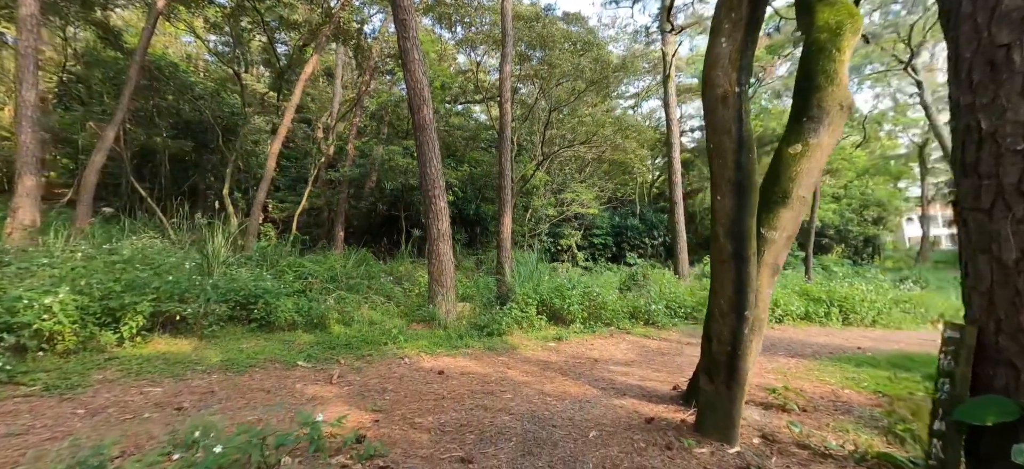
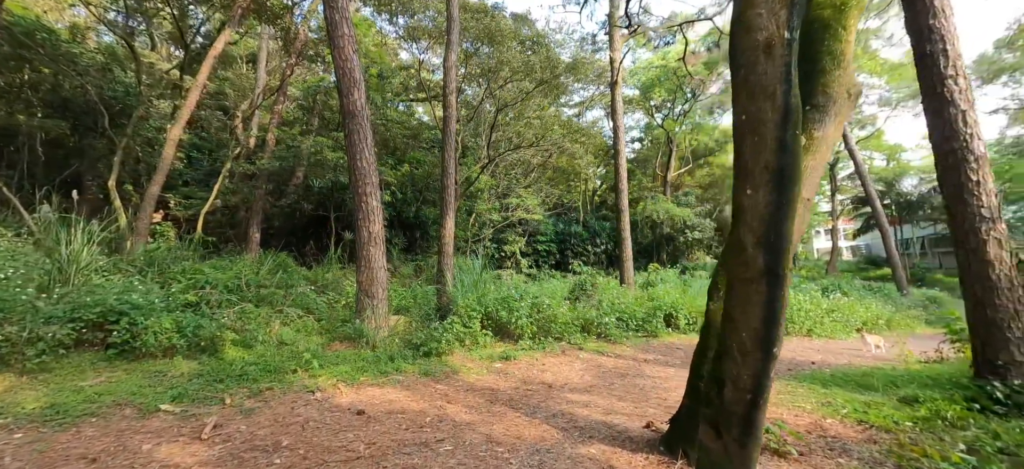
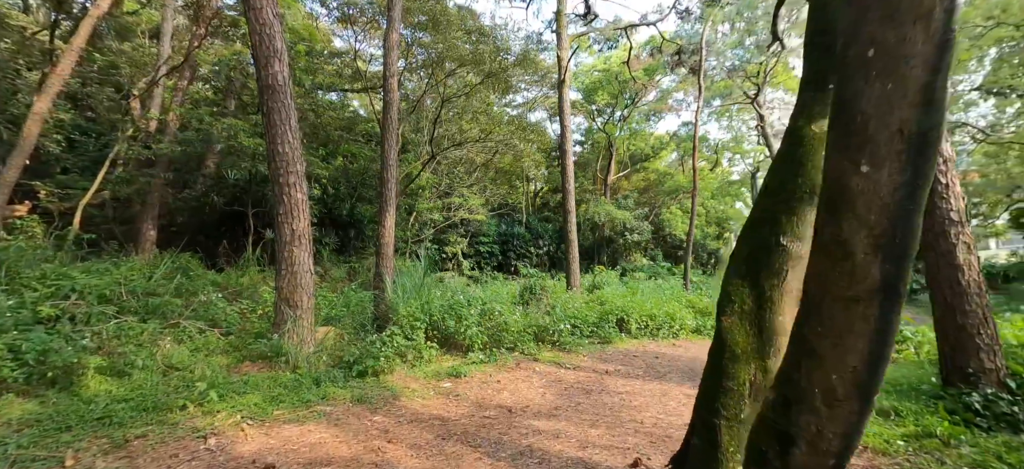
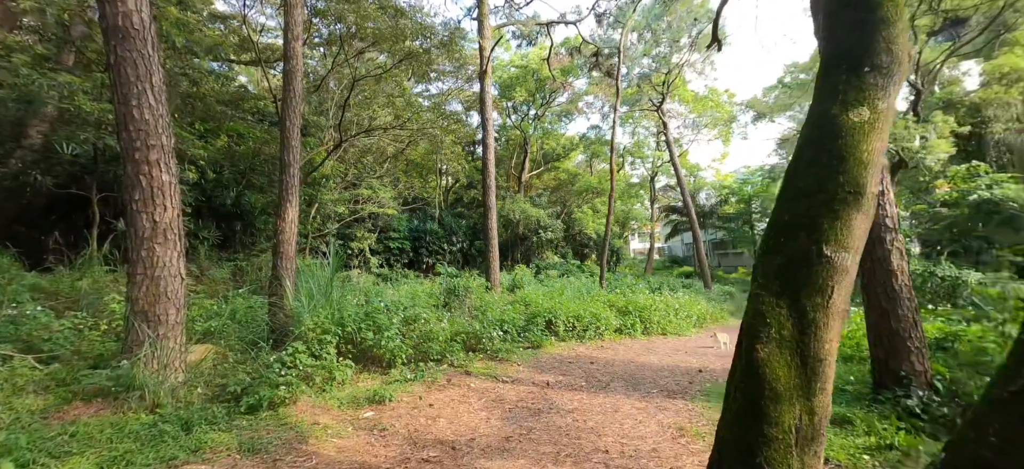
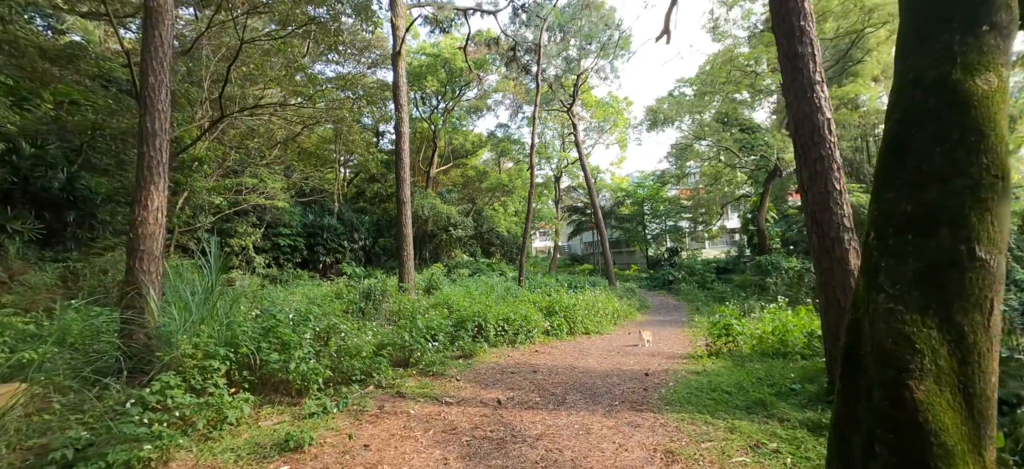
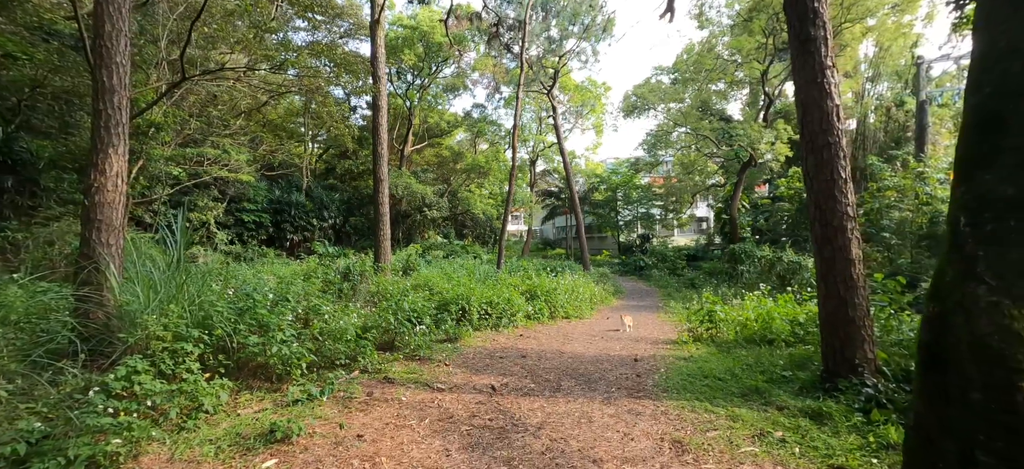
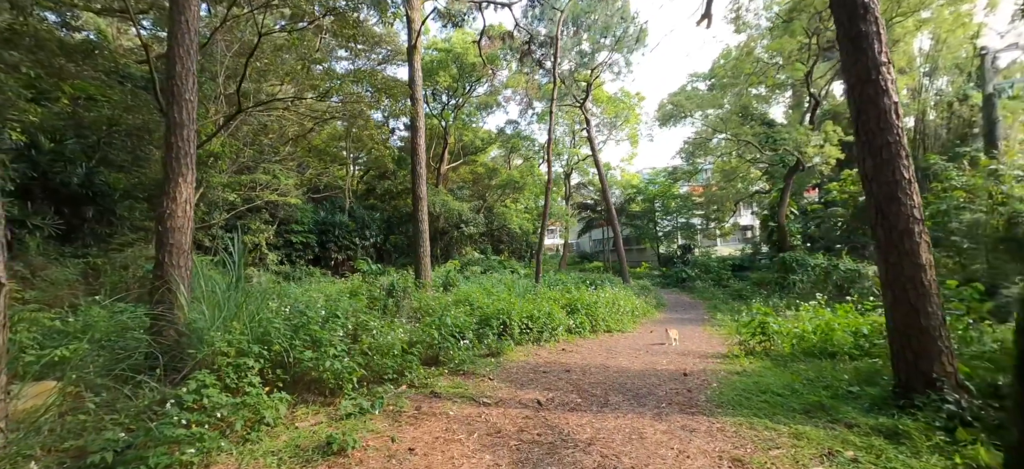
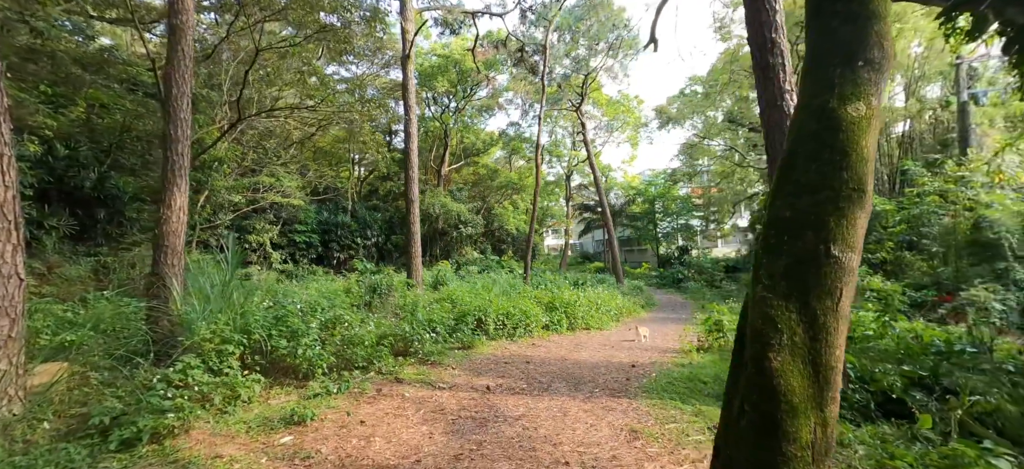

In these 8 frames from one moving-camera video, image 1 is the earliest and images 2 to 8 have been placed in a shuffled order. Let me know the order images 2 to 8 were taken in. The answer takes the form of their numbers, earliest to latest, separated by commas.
2, 3, 4, 8, 5, 7, 6
